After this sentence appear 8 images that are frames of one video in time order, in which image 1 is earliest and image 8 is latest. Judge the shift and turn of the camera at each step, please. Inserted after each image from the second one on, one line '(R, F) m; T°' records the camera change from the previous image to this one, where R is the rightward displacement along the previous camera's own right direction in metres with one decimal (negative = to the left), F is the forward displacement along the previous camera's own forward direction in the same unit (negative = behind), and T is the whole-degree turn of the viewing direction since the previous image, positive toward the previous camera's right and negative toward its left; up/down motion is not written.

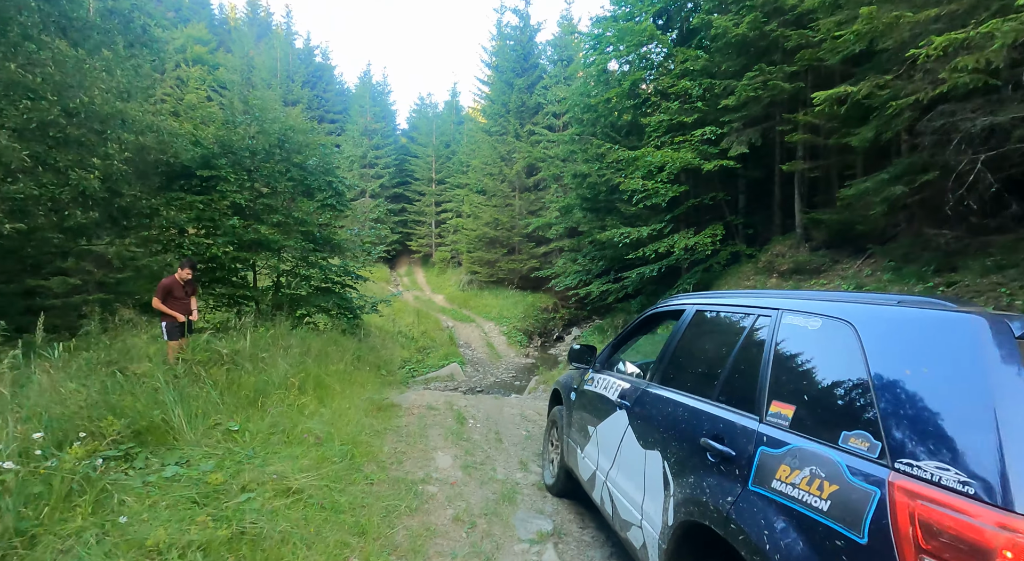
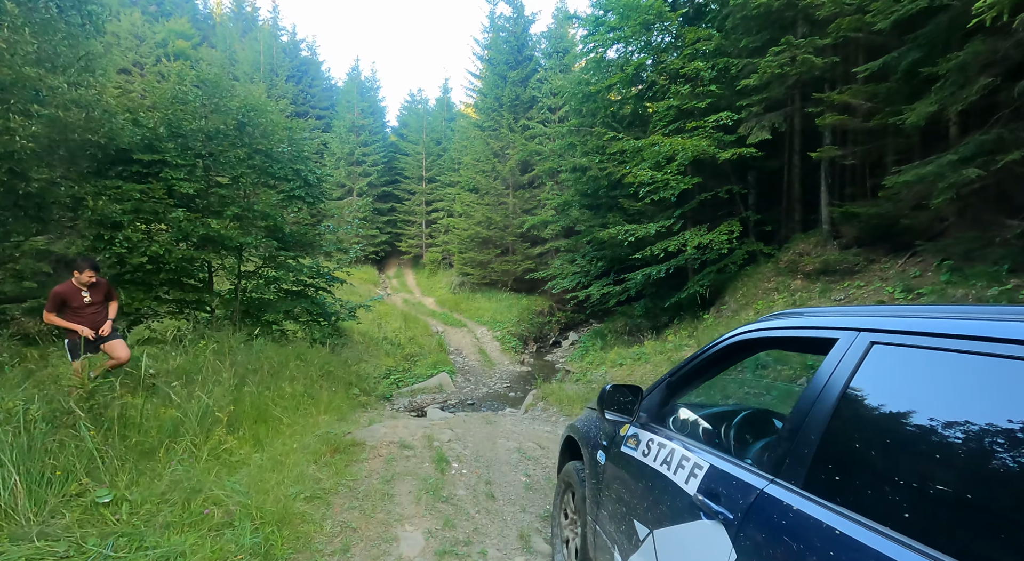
(0.0, +1.4) m; +1°
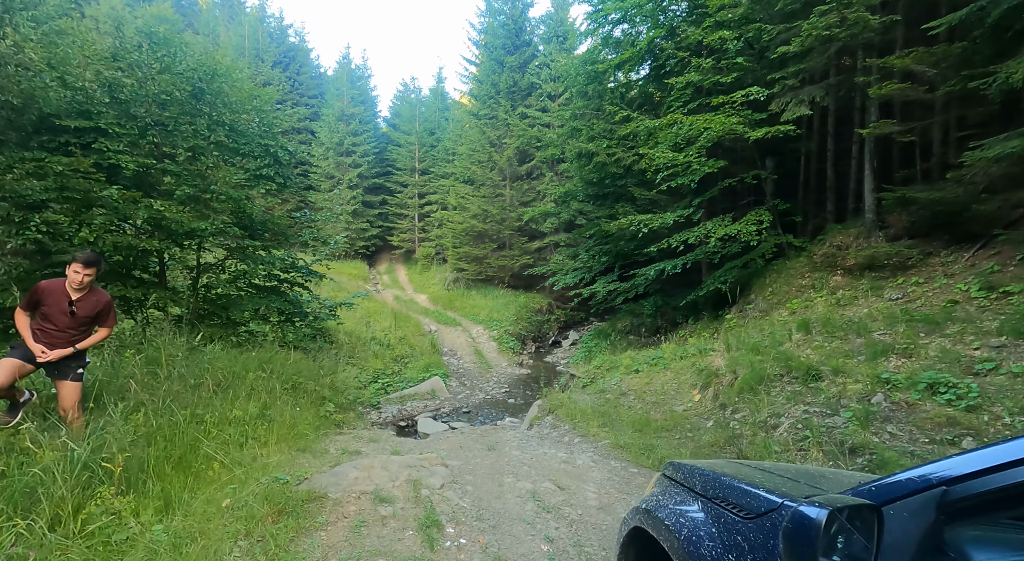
(-0.2, +1.4) m; +1°
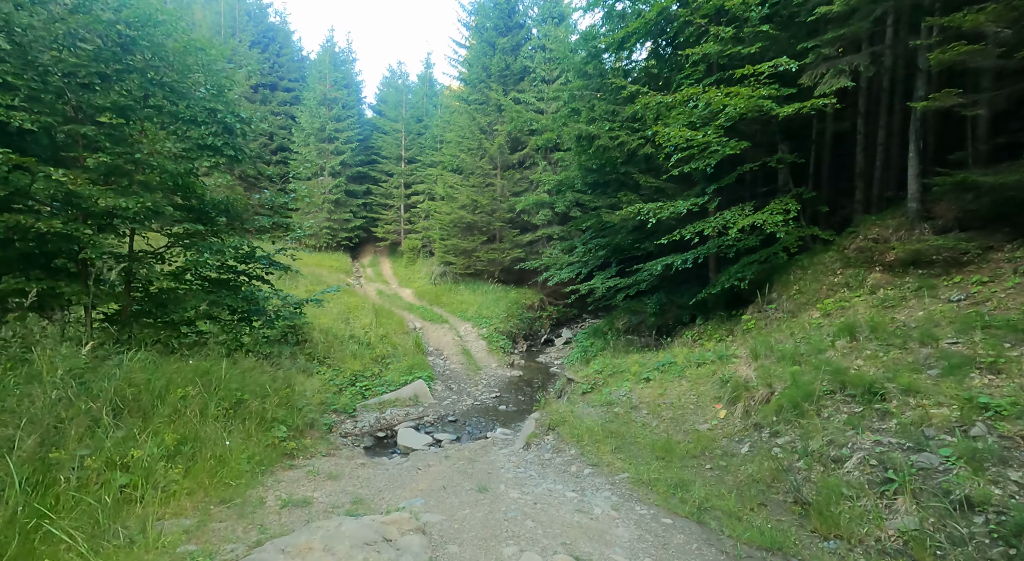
(-0.1, +1.4) m; +1°
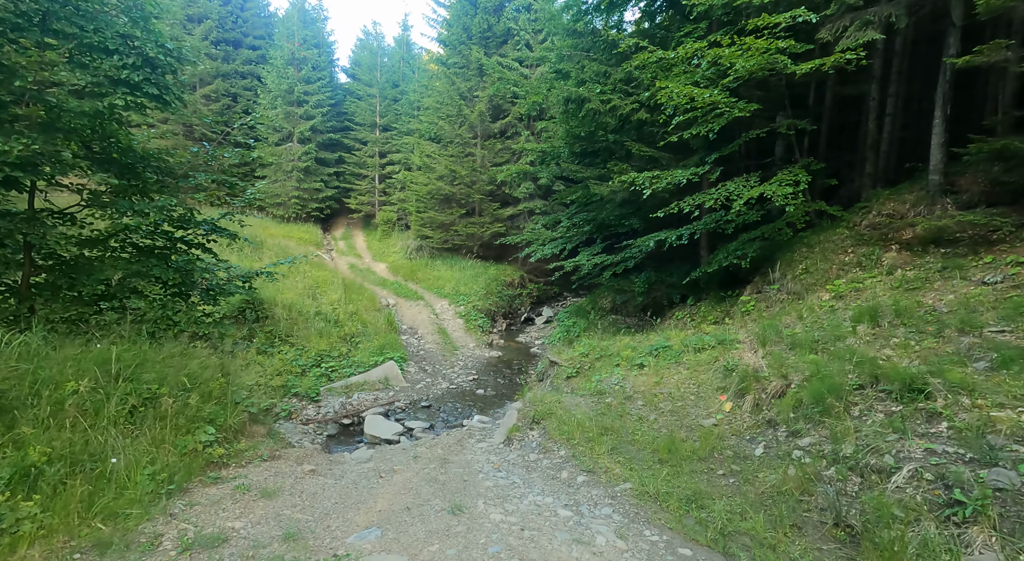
(0.0, +1.0) m; +2°
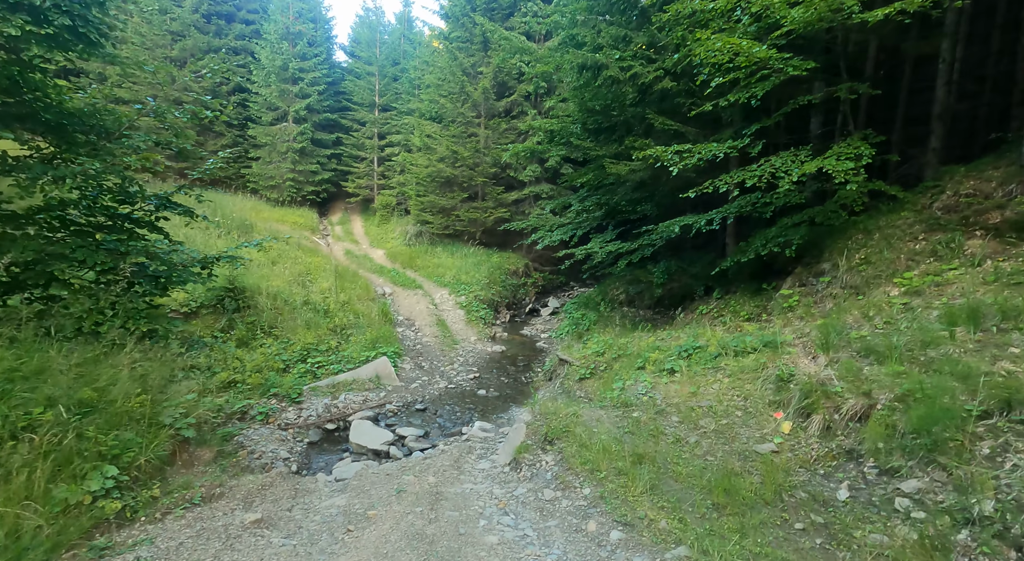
(-0.1, +1.3) m; 0°
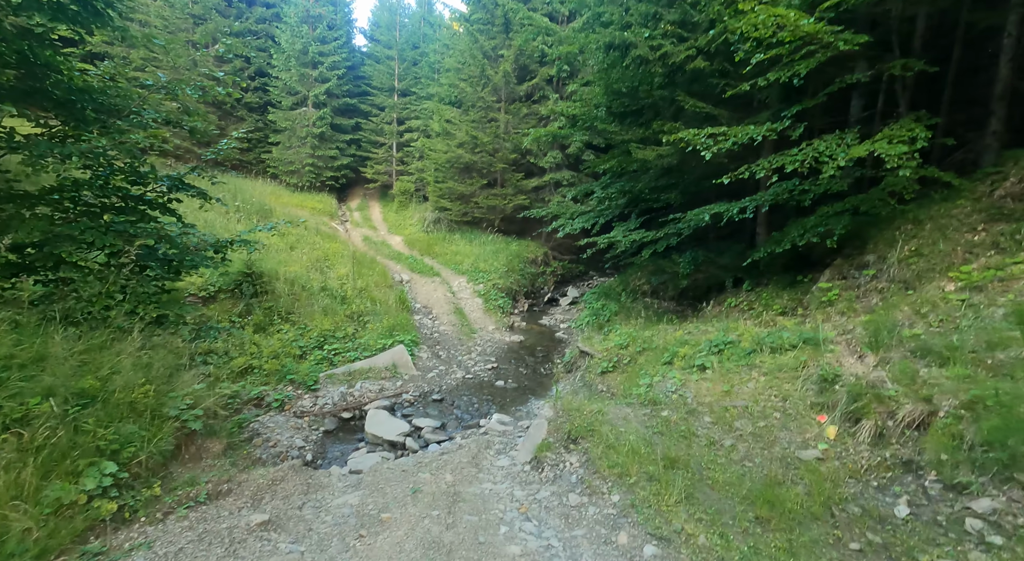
(-0.1, +0.4) m; -2°
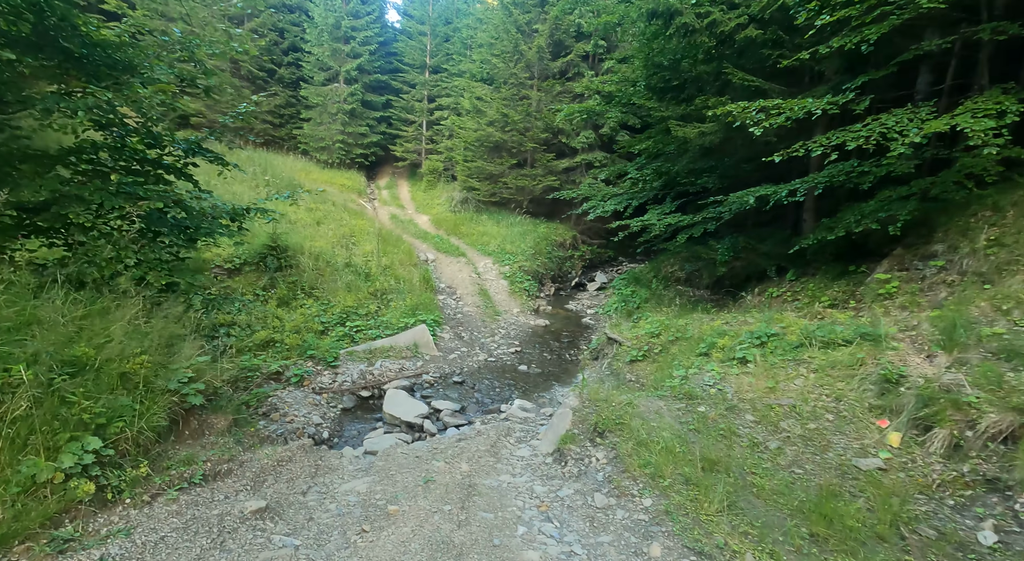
(0.0, +0.5) m; -3°
